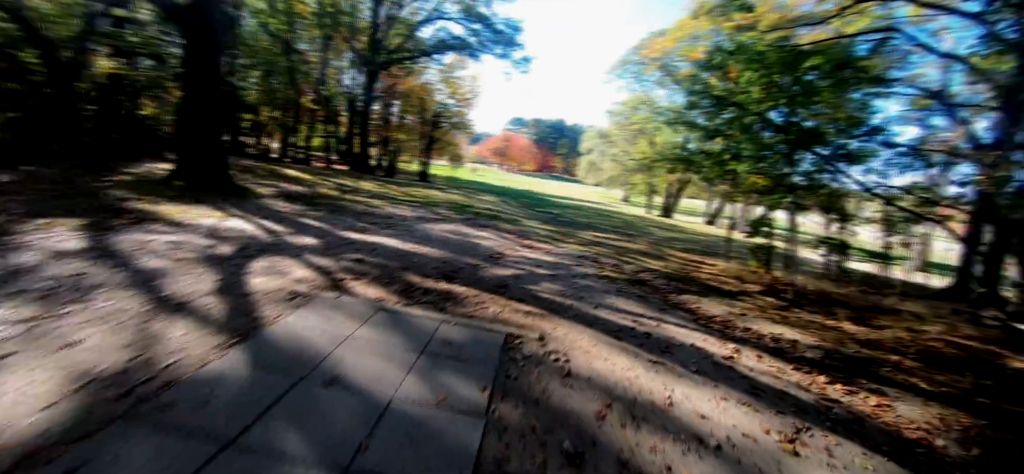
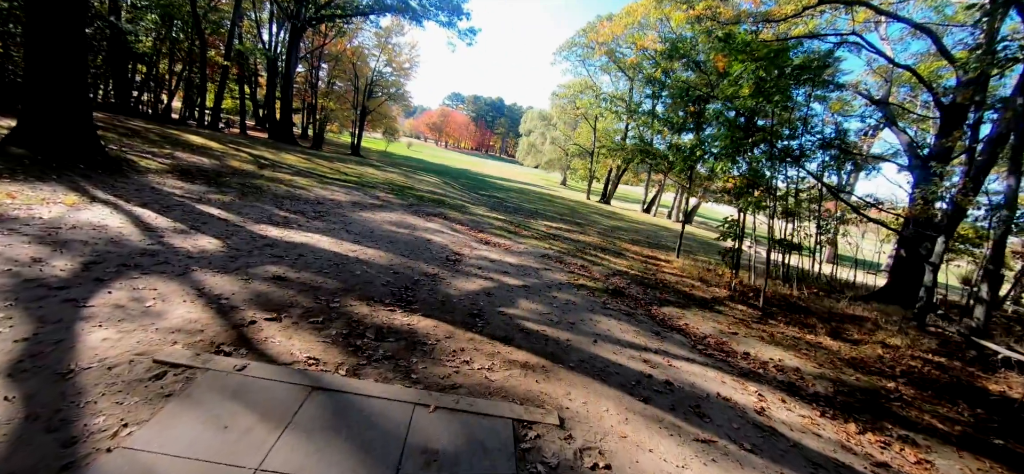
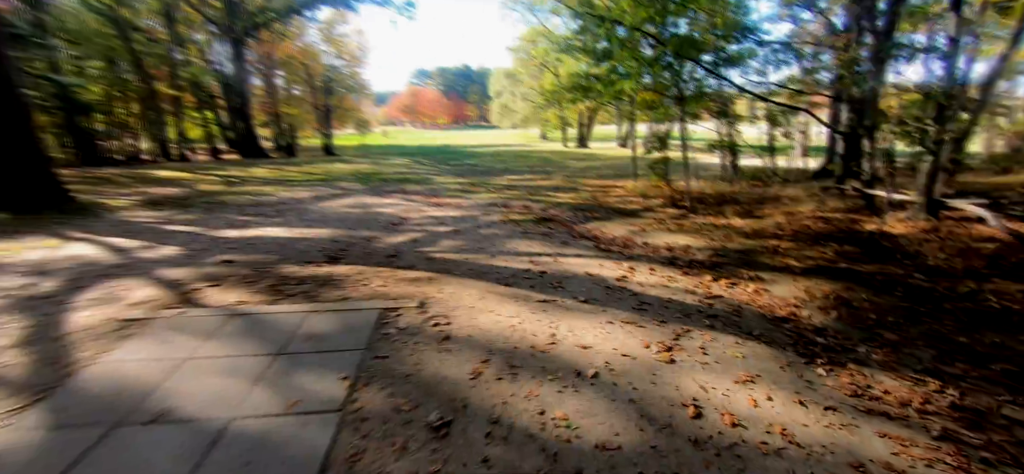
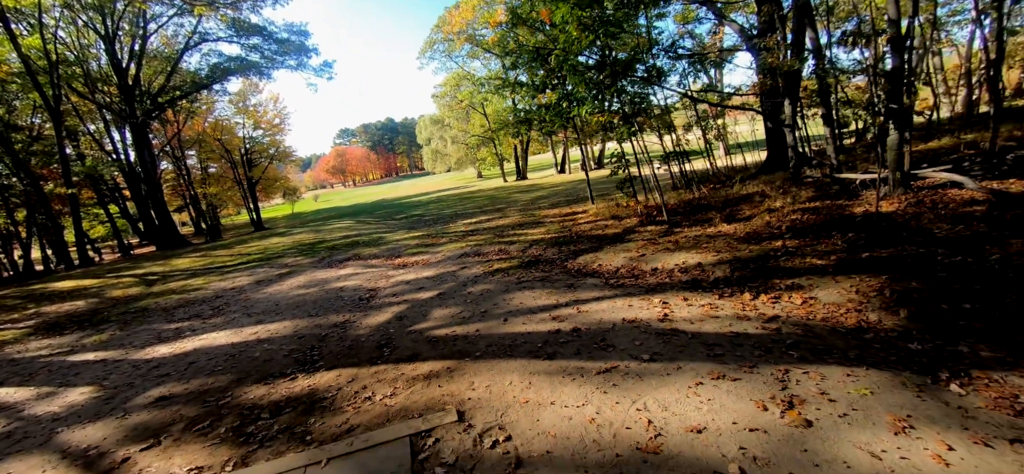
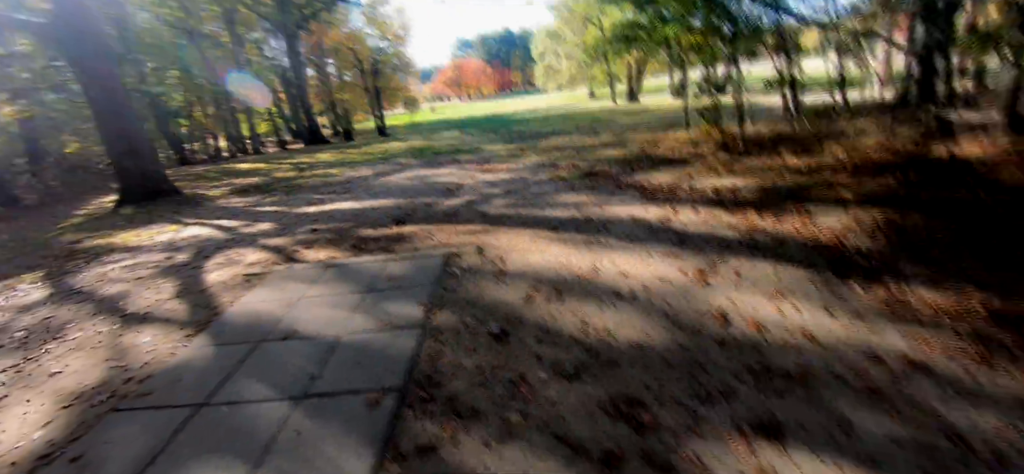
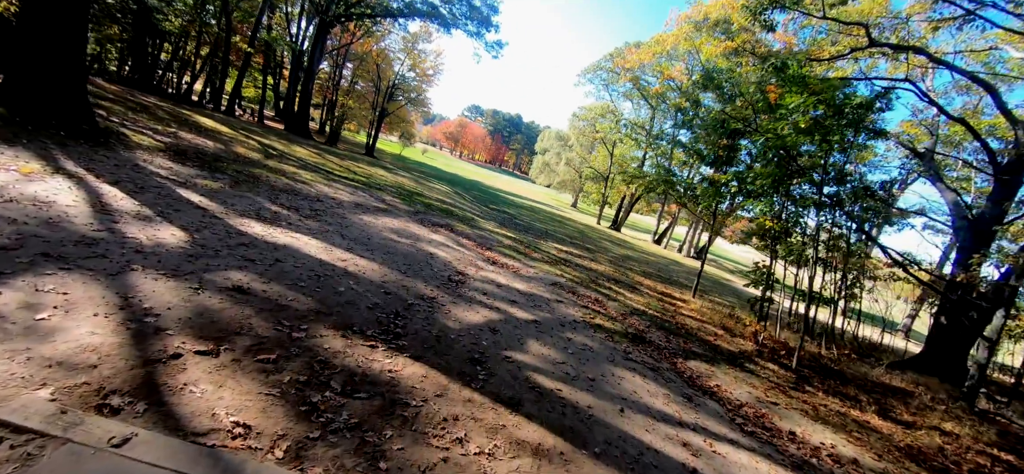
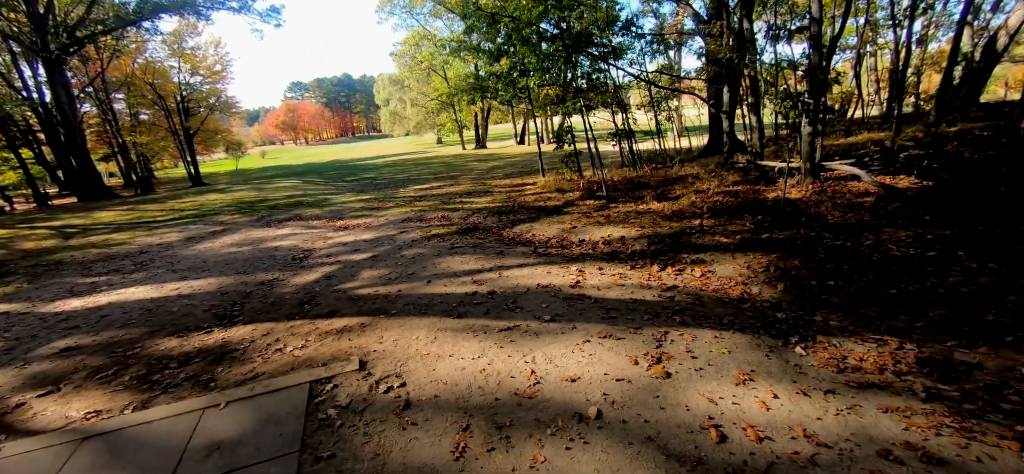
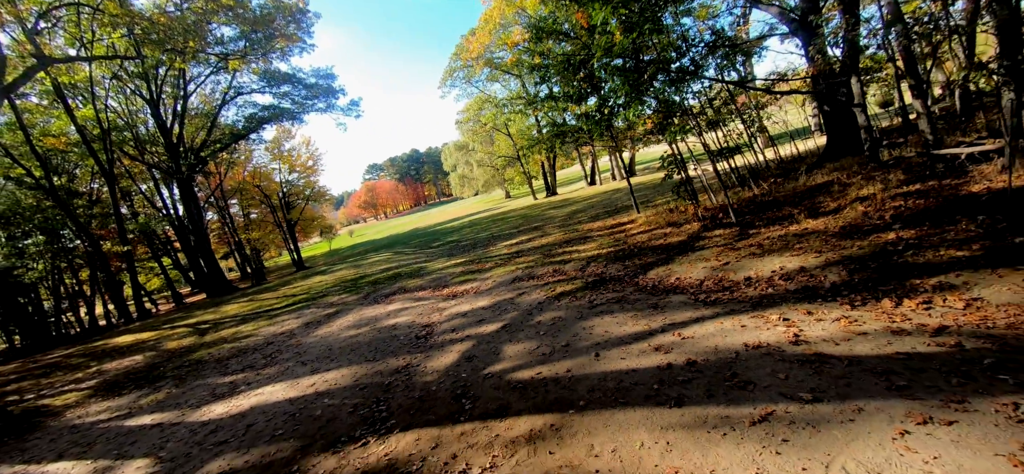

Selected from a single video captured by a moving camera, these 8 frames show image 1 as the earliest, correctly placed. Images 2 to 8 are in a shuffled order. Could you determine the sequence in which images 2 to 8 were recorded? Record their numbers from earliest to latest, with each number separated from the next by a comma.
2, 6, 8, 4, 7, 3, 5
